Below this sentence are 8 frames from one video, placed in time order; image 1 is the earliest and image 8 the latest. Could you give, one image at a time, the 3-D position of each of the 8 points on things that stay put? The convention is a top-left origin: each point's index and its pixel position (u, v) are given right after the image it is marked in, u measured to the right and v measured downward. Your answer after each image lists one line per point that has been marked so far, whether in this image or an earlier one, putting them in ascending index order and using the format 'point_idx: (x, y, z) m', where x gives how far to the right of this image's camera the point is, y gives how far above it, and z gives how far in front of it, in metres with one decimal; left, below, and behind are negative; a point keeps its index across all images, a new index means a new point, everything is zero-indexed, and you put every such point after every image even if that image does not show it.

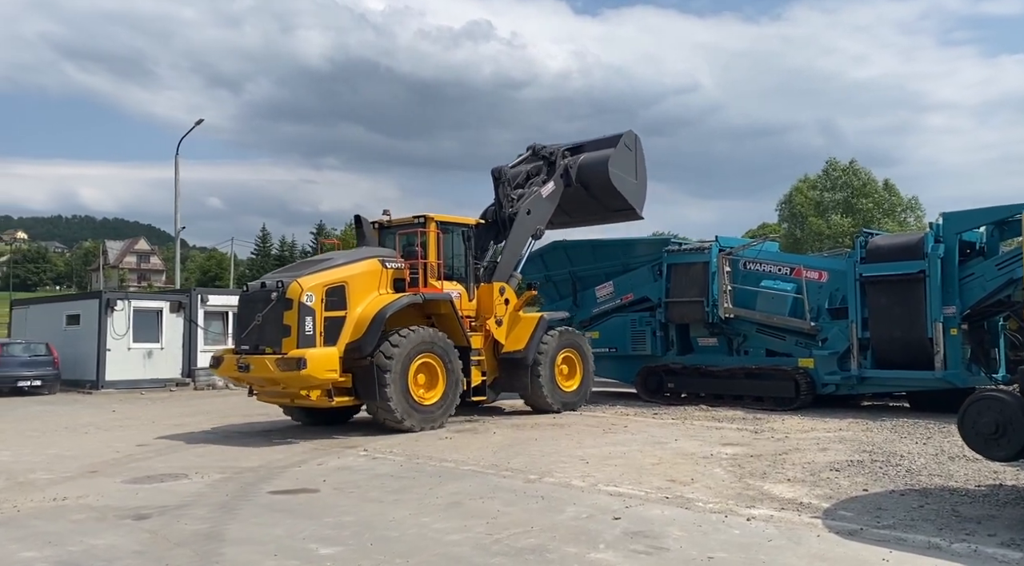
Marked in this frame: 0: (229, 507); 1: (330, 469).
0: (-2.4, -1.9, +7.3) m
1: (-1.8, -1.9, +8.8) m
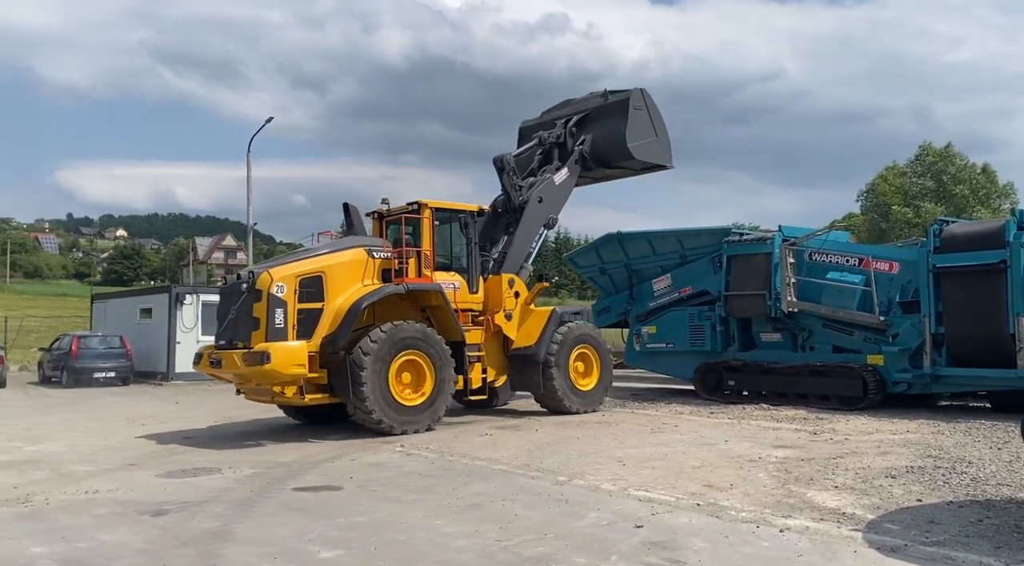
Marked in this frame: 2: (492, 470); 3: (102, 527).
0: (-2.2, -1.8, +7.2) m
1: (-1.5, -1.8, +8.6) m
2: (-0.2, -1.8, +8.4) m
3: (-3.2, -1.9, +6.6) m
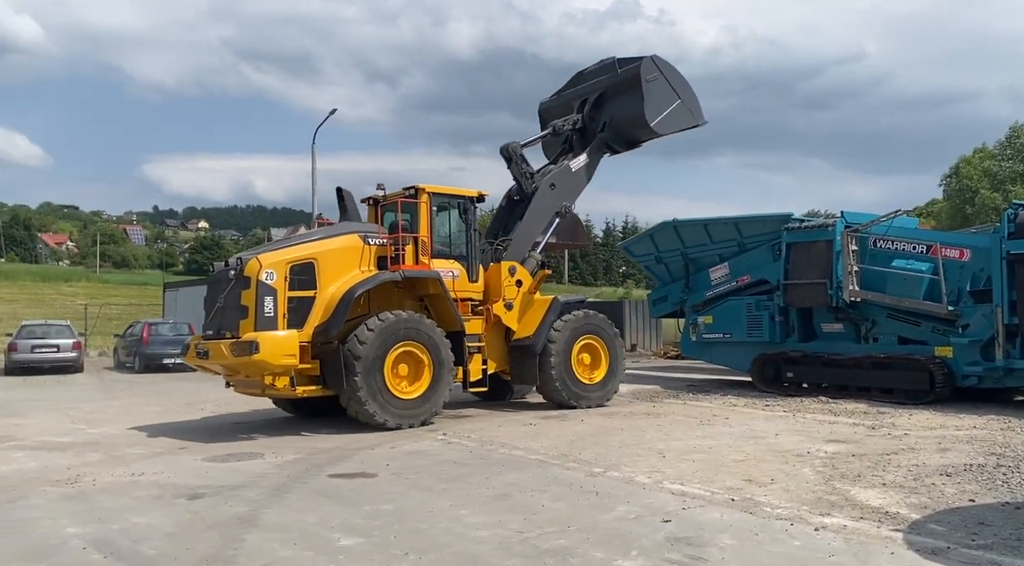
0: (-2.0, -1.7, +7.3) m
1: (-1.1, -1.7, +8.6) m
2: (+0.1, -1.7, +8.3) m
3: (-3.0, -1.8, +6.7) m
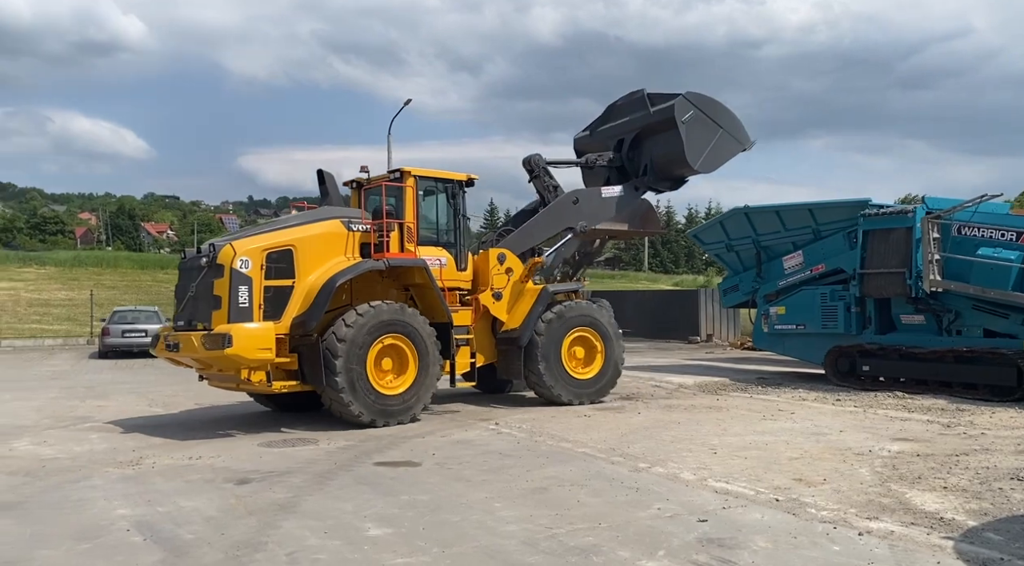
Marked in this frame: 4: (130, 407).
0: (-1.6, -1.6, +7.4) m
1: (-0.6, -1.6, +8.6) m
2: (+0.6, -1.6, +8.2) m
3: (-2.7, -1.7, +7.0) m
4: (-5.5, -1.8, +12.3) m
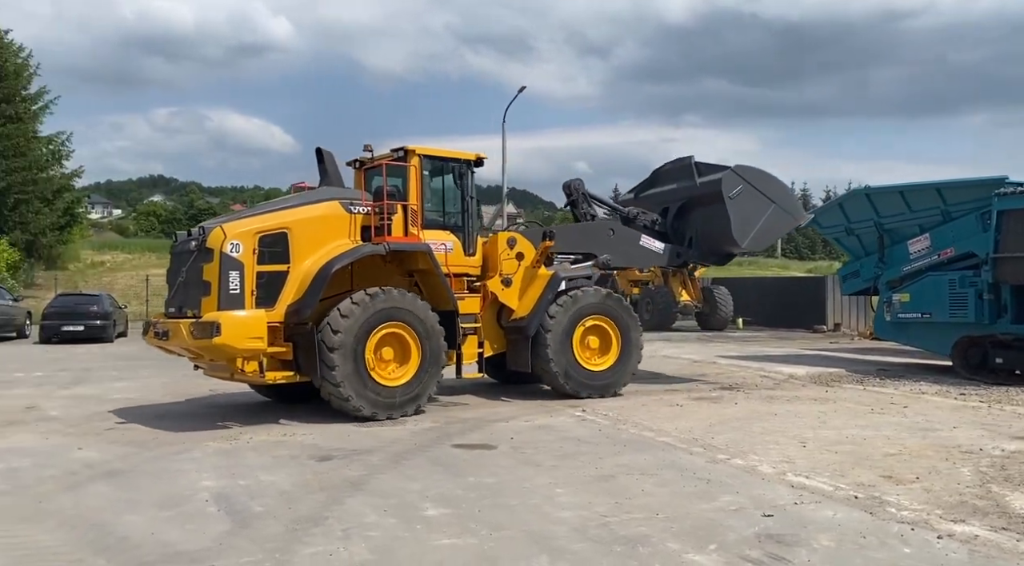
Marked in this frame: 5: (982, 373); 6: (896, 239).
0: (-1.0, -1.5, +7.6) m
1: (+0.2, -1.5, +8.6) m
2: (+1.3, -1.5, +8.0) m
3: (-2.1, -1.6, +7.3) m
4: (-4.0, -1.6, +13.0) m
5: (+6.9, -1.3, +12.6) m
6: (+6.4, +0.7, +14.3) m
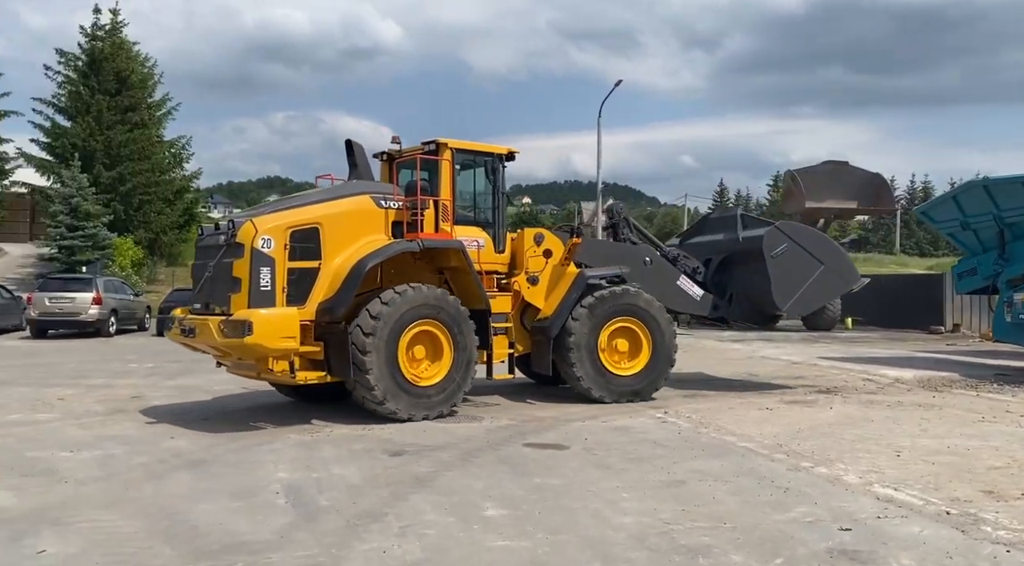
0: (-0.3, -1.5, +7.5) m
1: (+0.9, -1.4, +8.4) m
2: (+2.0, -1.5, +7.6) m
3: (-1.5, -1.5, +7.4) m
4: (-2.7, -1.5, +13.3) m
5: (+8.1, -1.3, +11.5) m
6: (+7.9, +0.8, +13.2) m
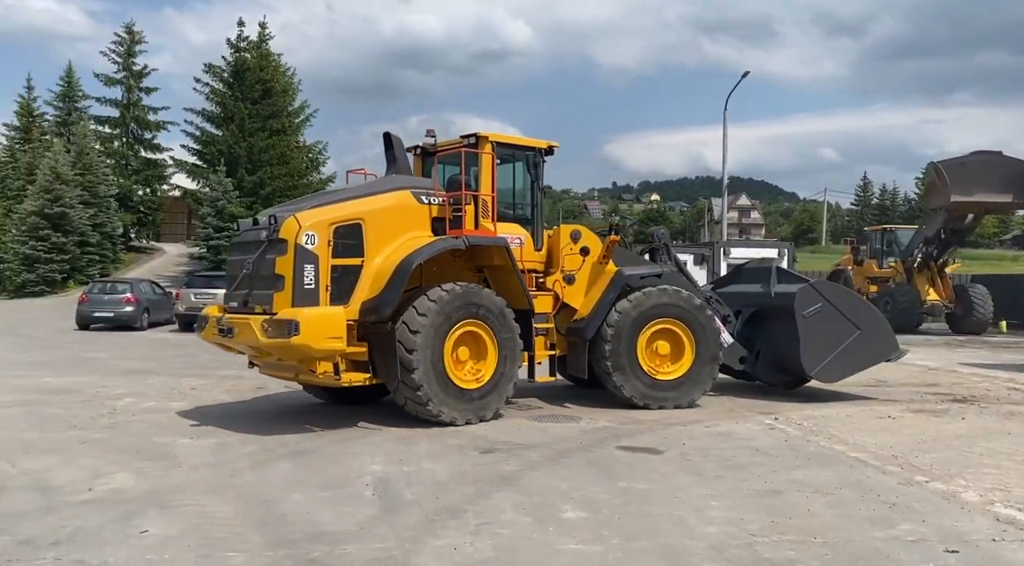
0: (+0.5, -1.5, +7.4) m
1: (+1.9, -1.4, +8.1) m
2: (+2.8, -1.5, +7.2) m
3: (-0.7, -1.5, +7.5) m
4: (-0.9, -1.5, +13.5) m
5: (+9.5, -1.3, +10.0) m
6: (+9.5, +0.8, +11.7) m
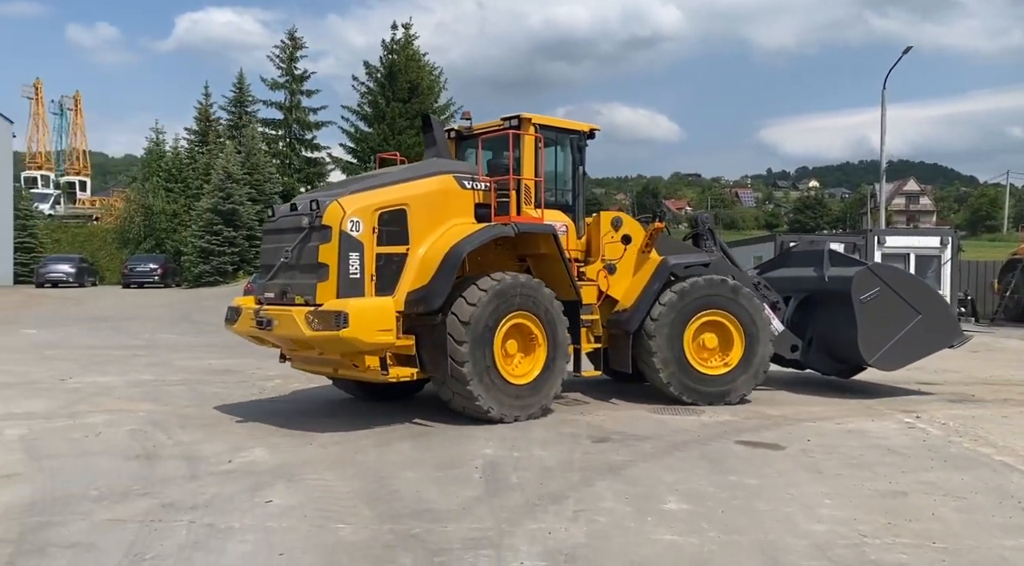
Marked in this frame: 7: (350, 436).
0: (+1.4, -1.4, +7.2) m
1: (+3.0, -1.3, +7.7) m
2: (+3.7, -1.4, +6.6) m
3: (+0.4, -1.4, +7.5) m
4: (+1.2, -1.3, +13.5) m
5: (+10.8, -1.2, +8.1) m
6: (+11.1, +0.9, +9.8) m
7: (-1.5, -1.5, +8.2) m
